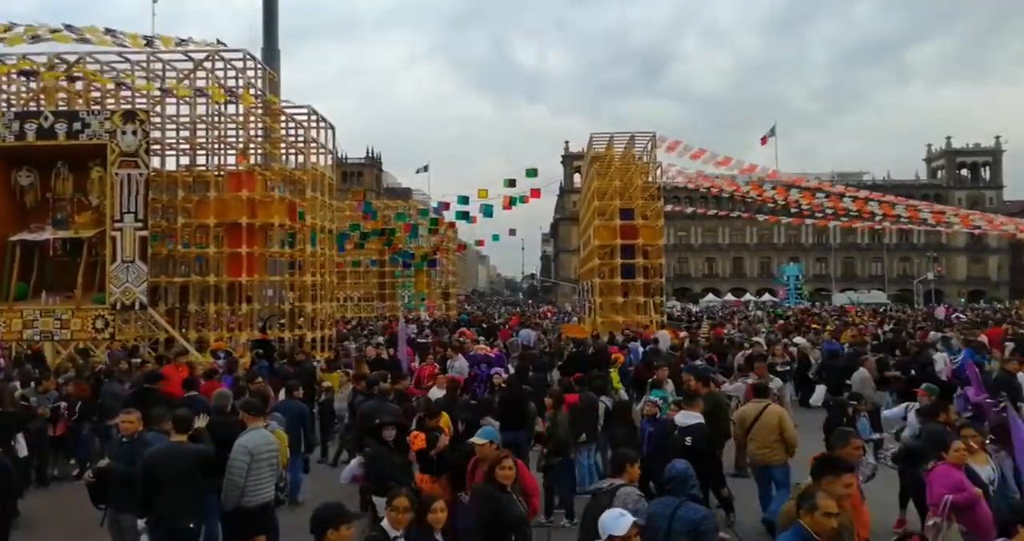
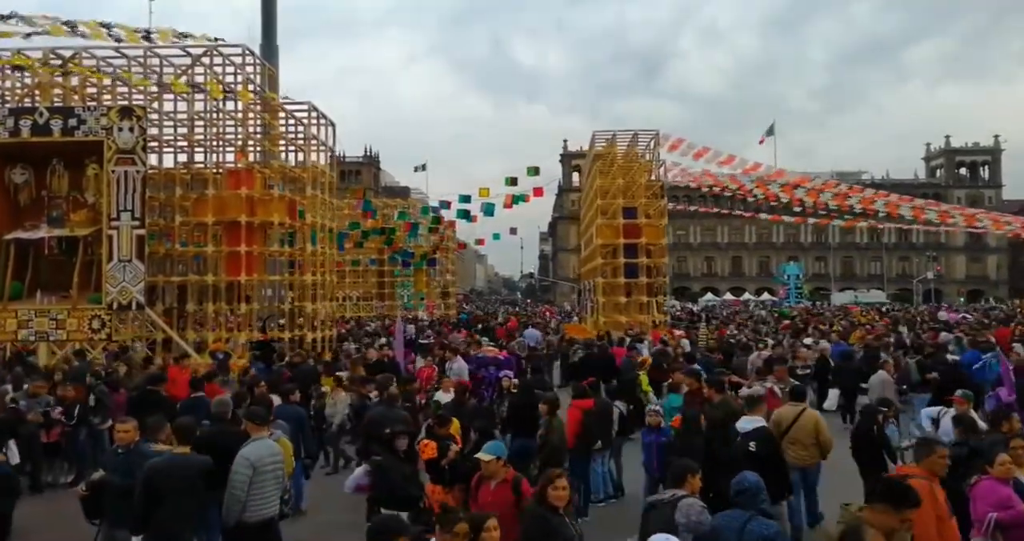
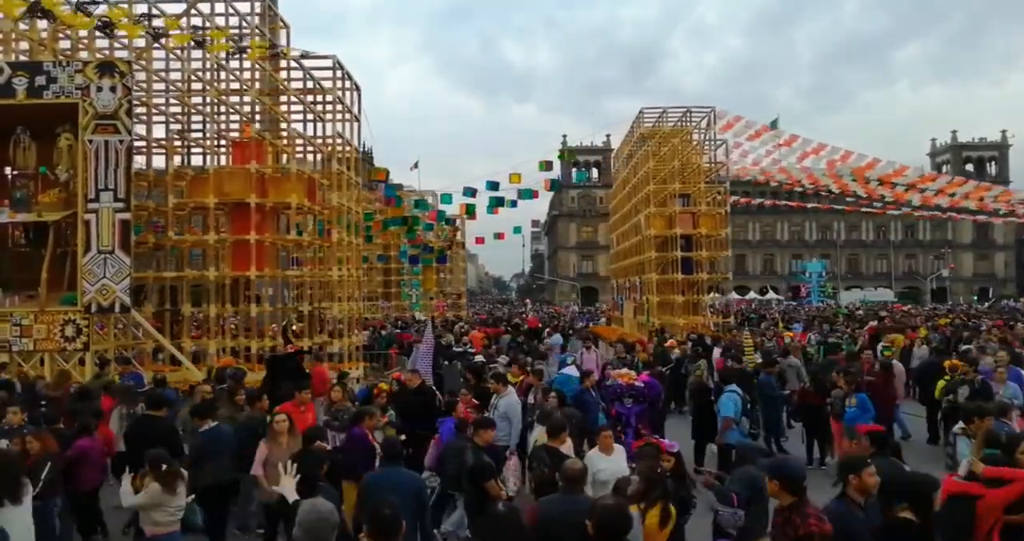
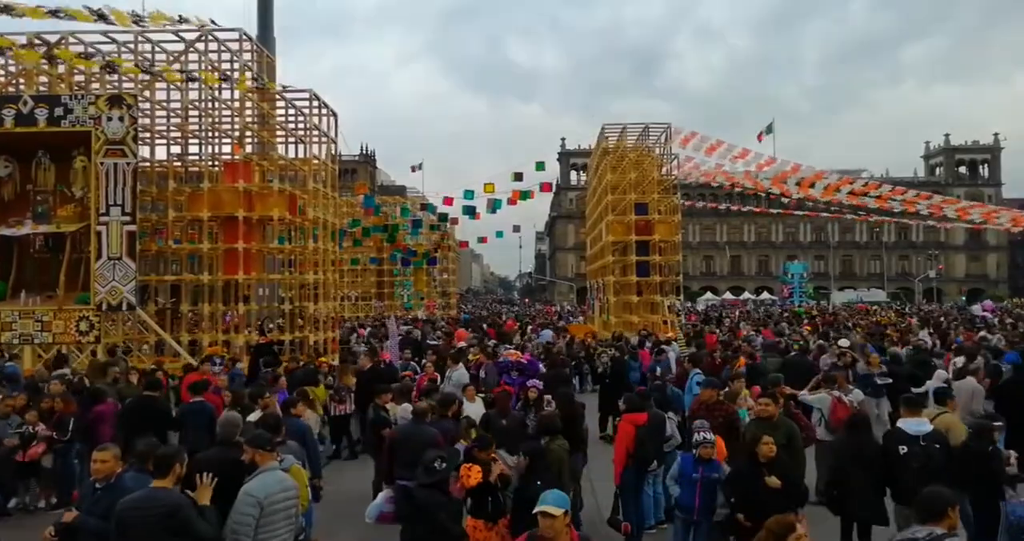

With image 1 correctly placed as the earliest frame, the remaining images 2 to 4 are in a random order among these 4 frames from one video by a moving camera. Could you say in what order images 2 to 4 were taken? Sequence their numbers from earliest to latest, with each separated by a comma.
2, 4, 3
